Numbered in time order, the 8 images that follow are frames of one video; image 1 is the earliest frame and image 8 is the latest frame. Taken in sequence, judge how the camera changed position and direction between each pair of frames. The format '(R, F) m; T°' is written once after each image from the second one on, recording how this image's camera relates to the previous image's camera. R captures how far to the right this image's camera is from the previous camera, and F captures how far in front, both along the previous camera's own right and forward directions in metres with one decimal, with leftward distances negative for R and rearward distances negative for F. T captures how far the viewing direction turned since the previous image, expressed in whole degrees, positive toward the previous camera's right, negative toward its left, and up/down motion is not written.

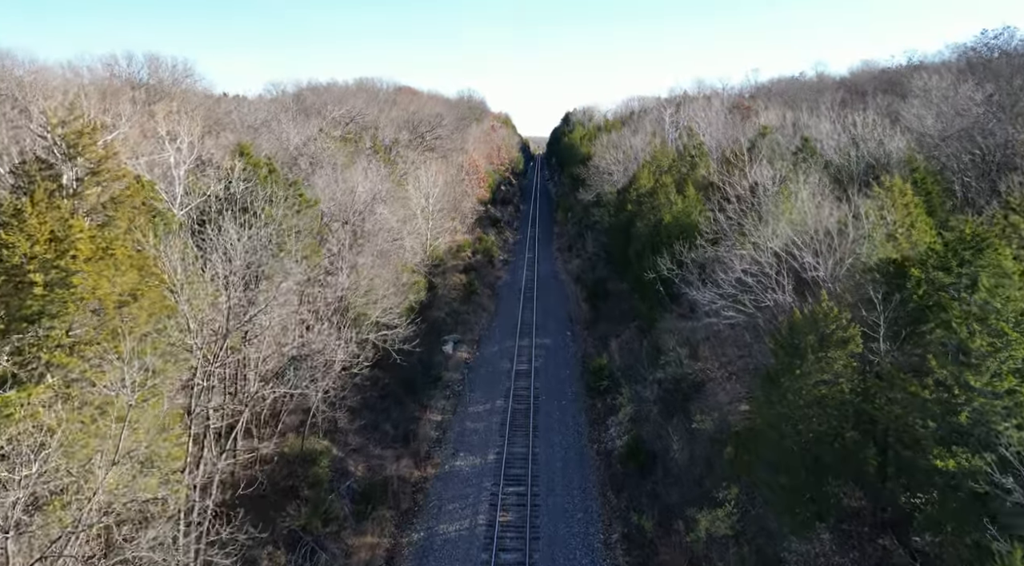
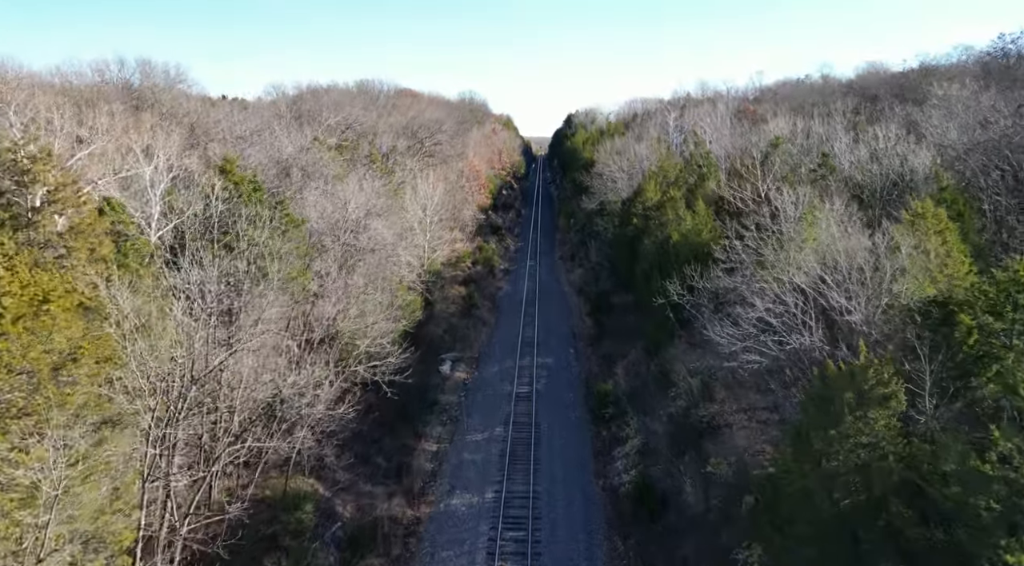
(+0.1, +1.9) m; 0°
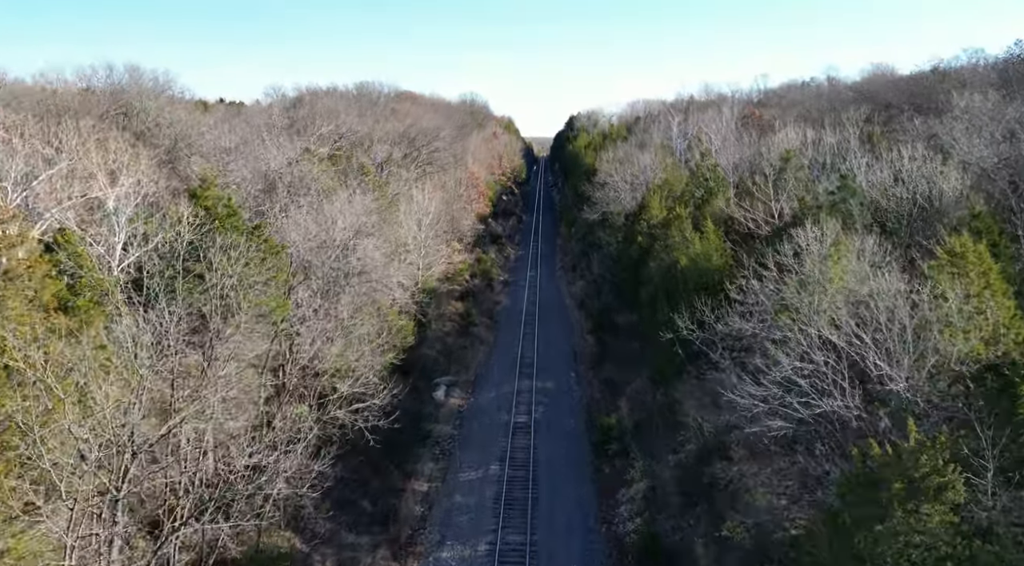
(+0.2, +2.2) m; 0°
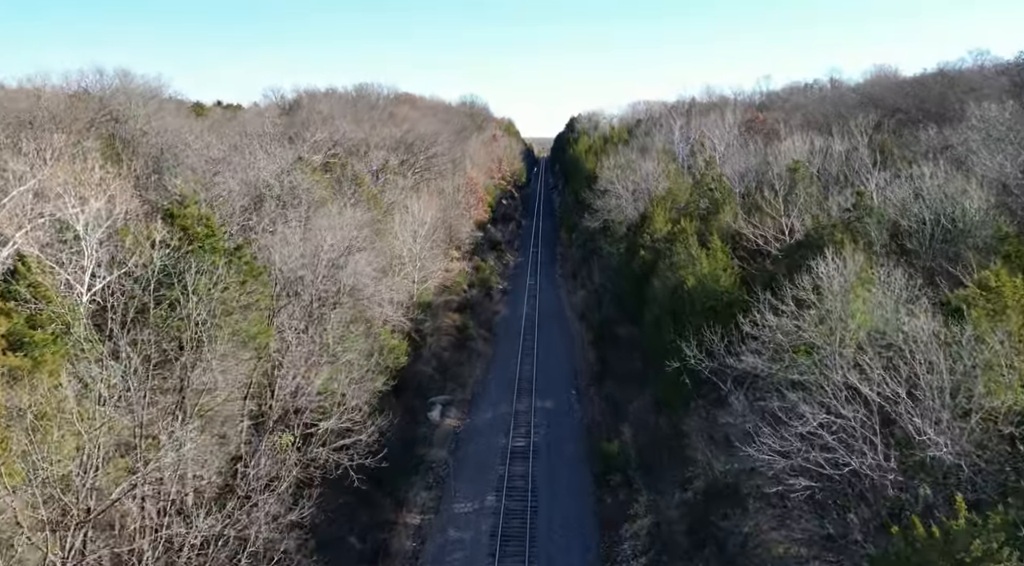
(+0.1, +1.6) m; 0°
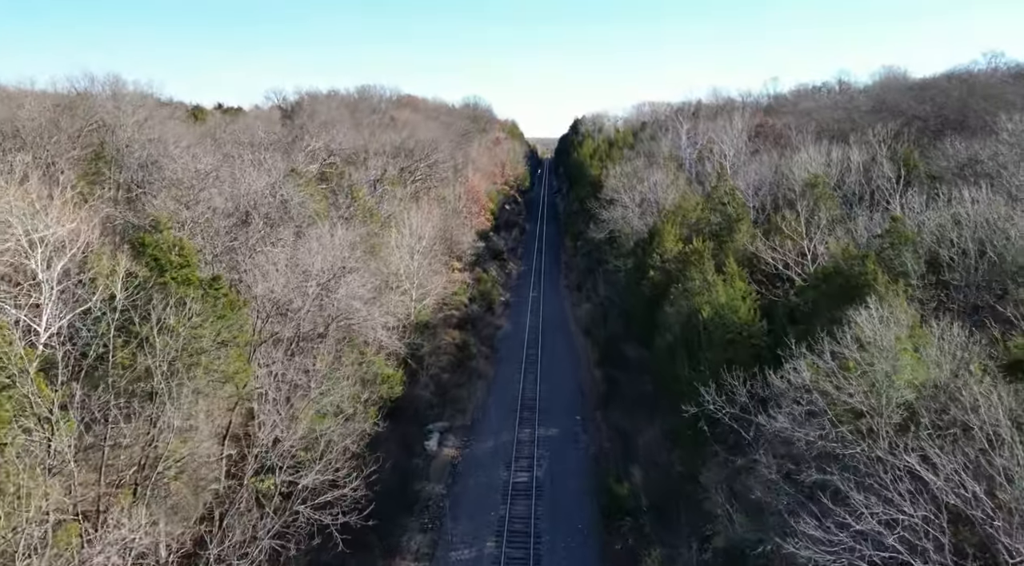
(+0.1, +2.2) m; 0°
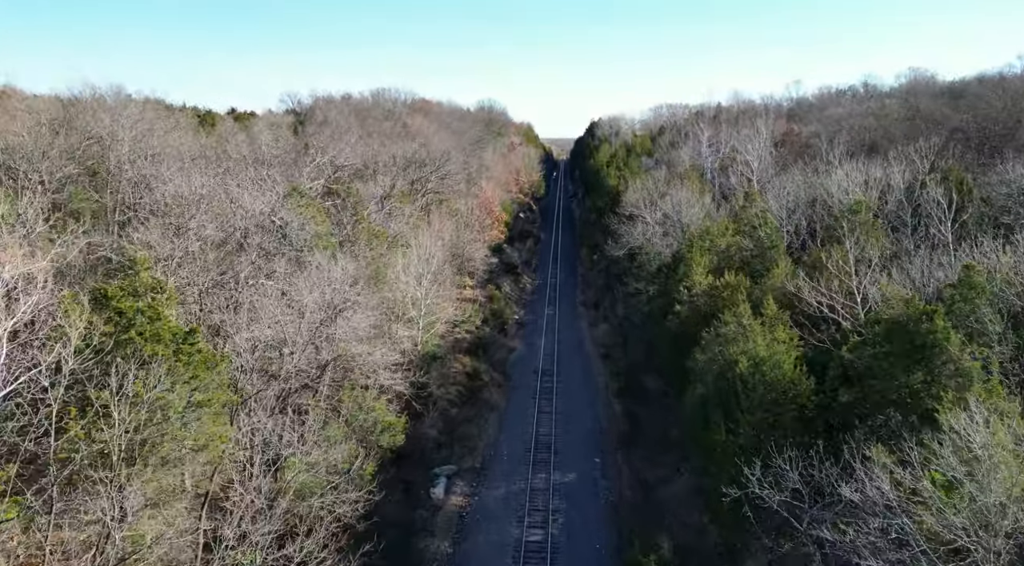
(+0.1, +3.0) m; -1°
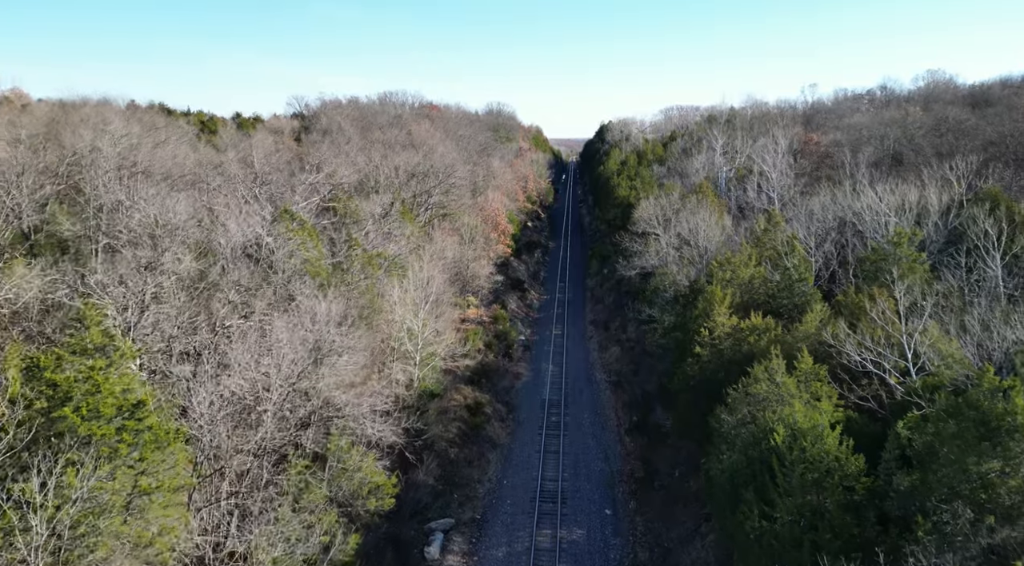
(+0.2, +3.1) m; -1°
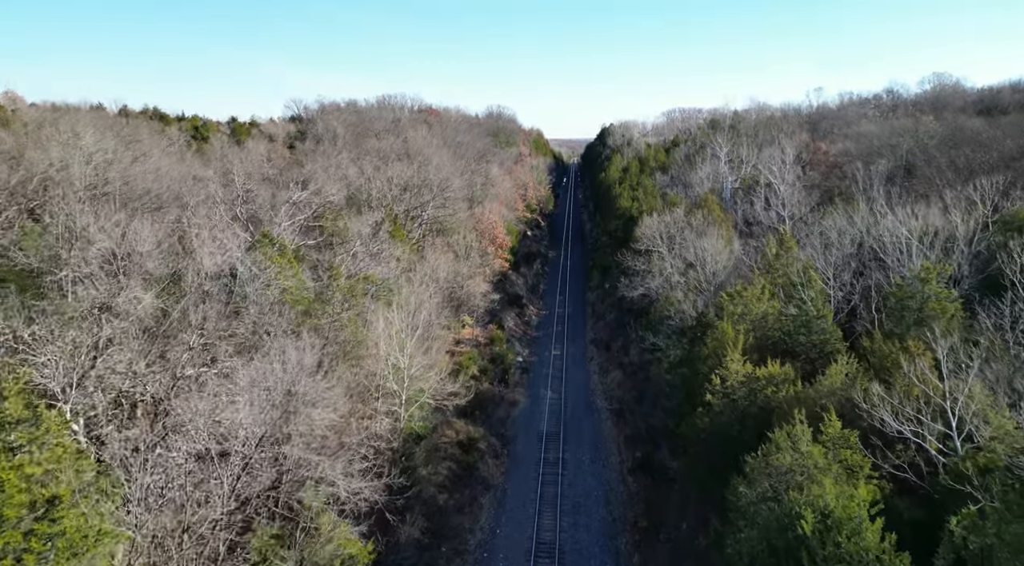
(+0.3, +2.9) m; 0°
